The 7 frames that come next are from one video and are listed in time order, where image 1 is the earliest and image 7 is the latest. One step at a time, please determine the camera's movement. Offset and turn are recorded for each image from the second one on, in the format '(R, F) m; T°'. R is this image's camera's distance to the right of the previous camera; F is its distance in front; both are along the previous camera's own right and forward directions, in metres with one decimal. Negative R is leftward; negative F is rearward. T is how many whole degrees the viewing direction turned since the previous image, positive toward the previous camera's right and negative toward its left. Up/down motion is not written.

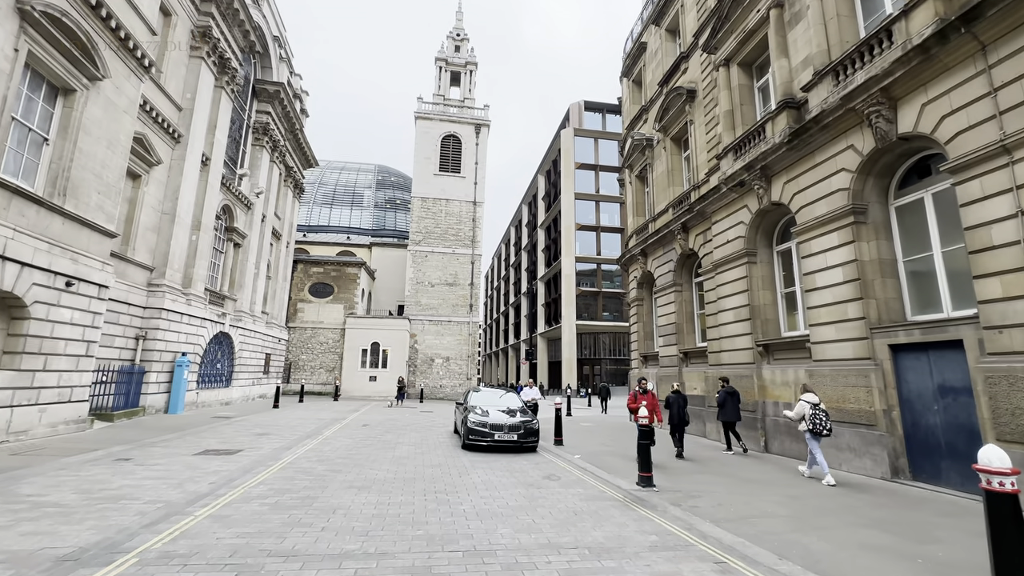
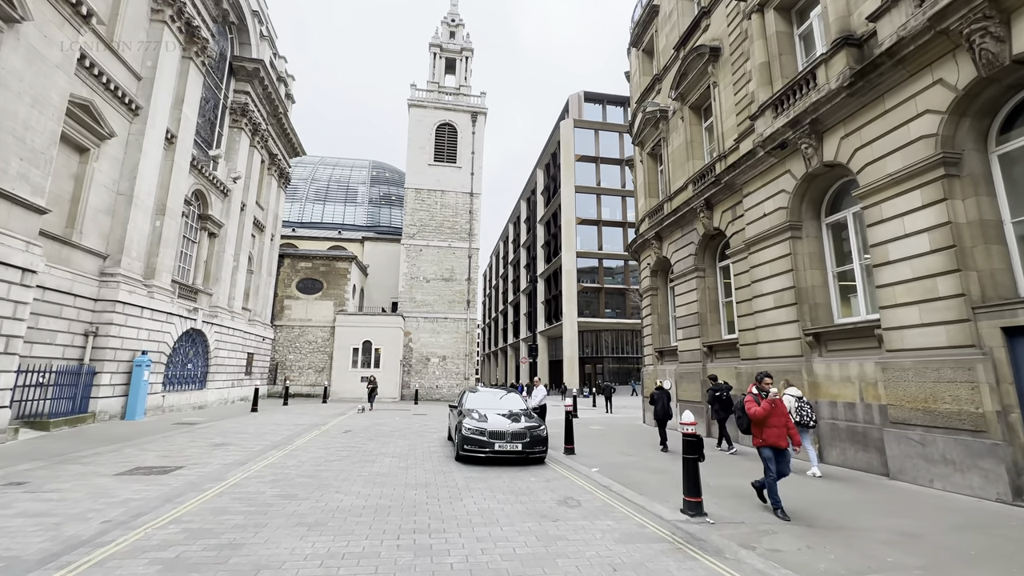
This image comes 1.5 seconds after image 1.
(-0.1, +1.8) m; 0°
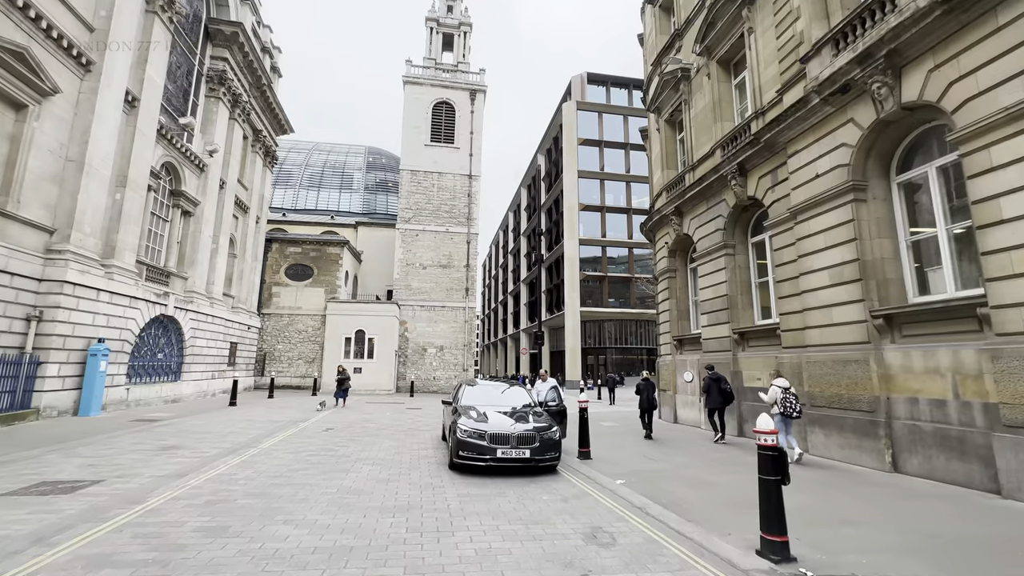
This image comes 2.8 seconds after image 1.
(-0.1, +1.7) m; 0°
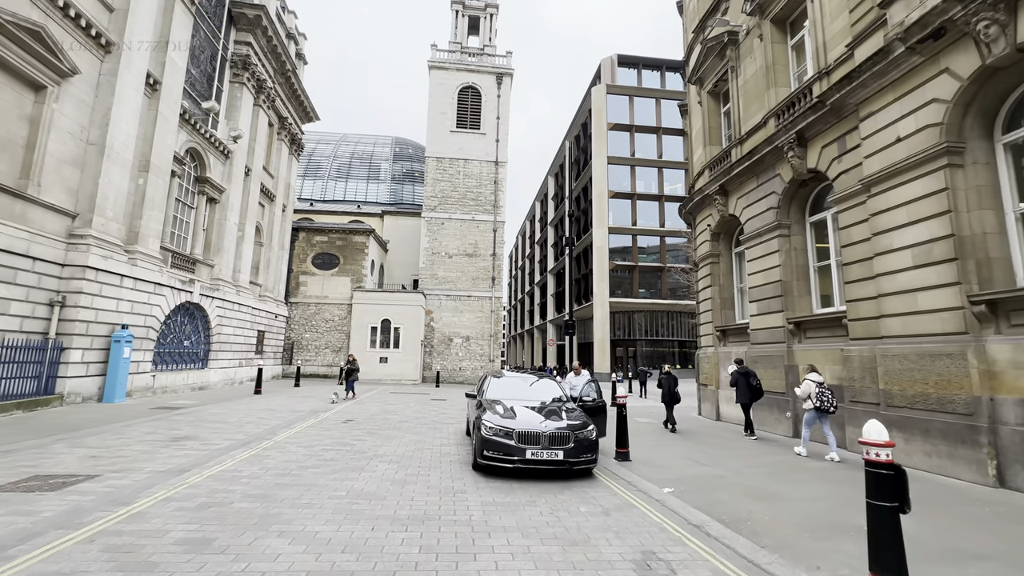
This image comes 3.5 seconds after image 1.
(-0.1, +0.8) m; -3°
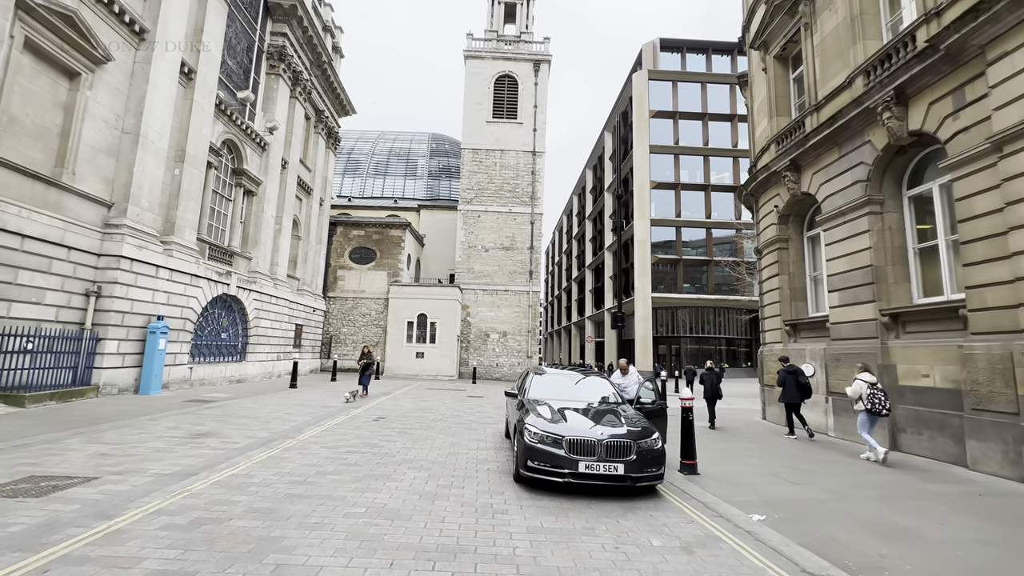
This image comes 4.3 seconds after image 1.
(-0.2, +1.0) m; -5°
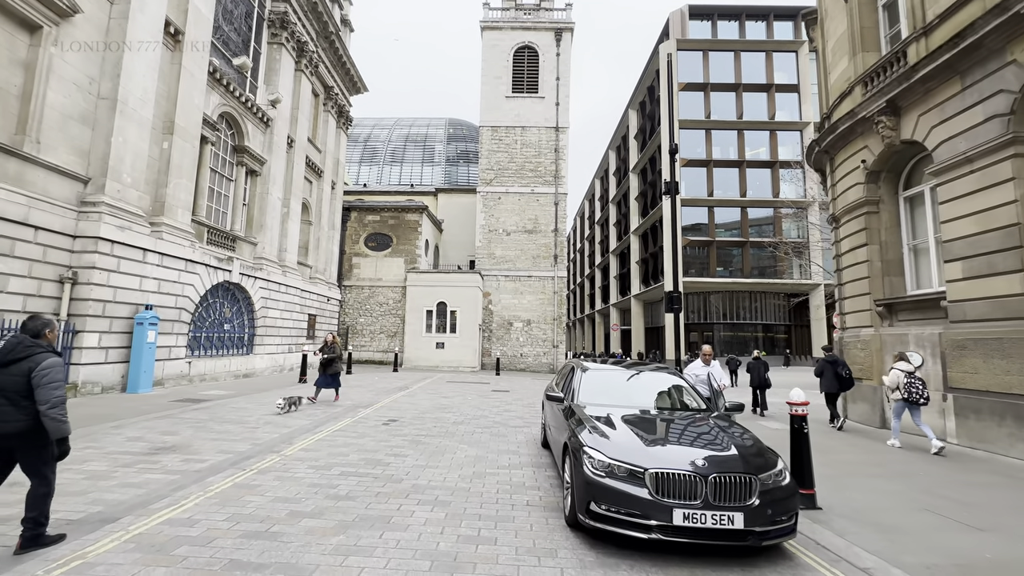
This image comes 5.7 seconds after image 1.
(-0.3, +1.8) m; -3°
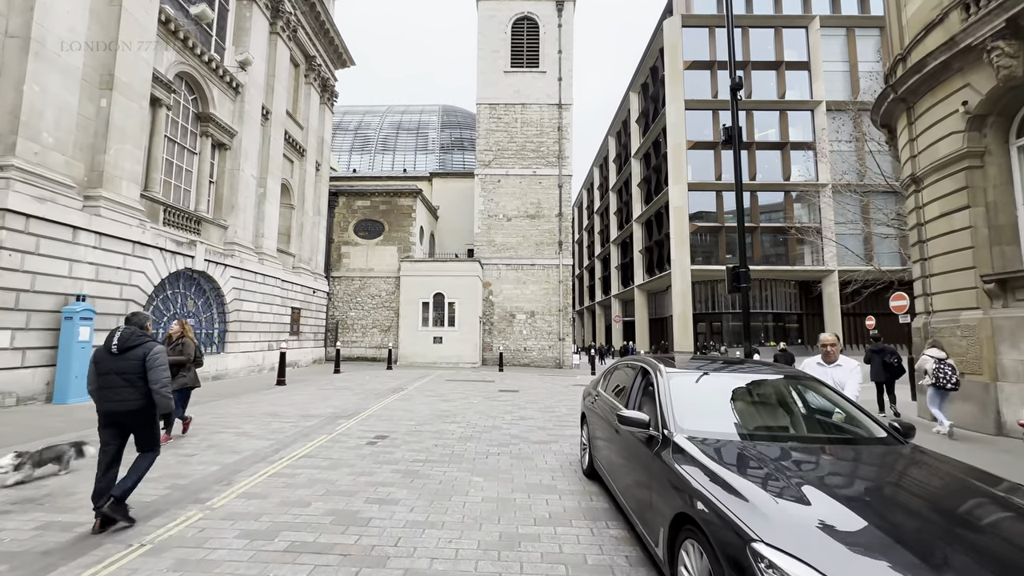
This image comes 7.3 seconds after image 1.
(-0.4, +2.0) m; +1°
